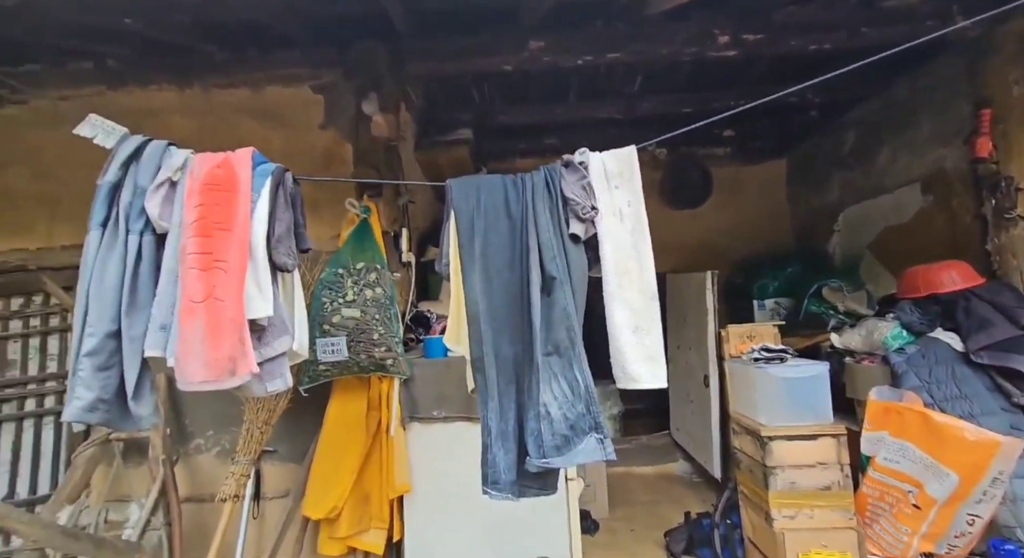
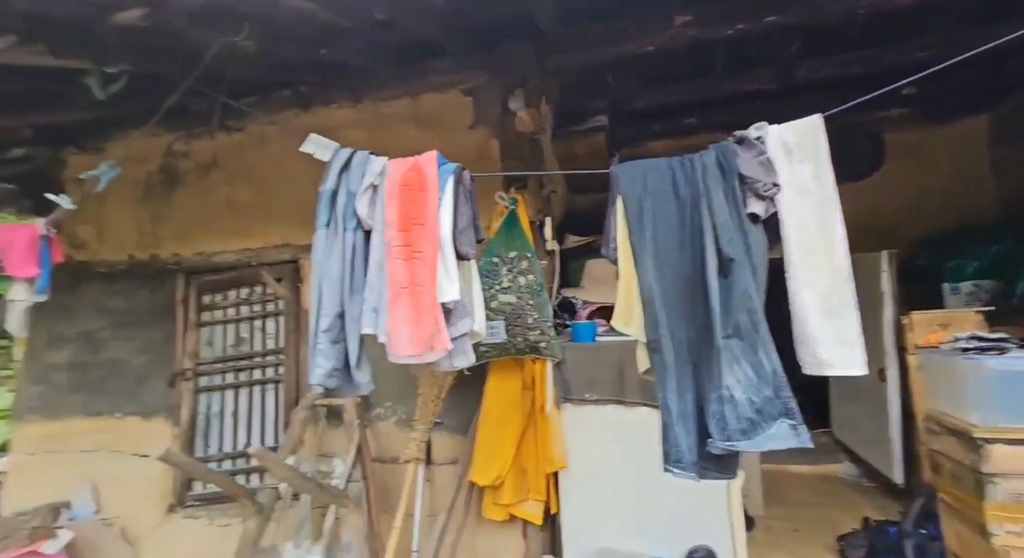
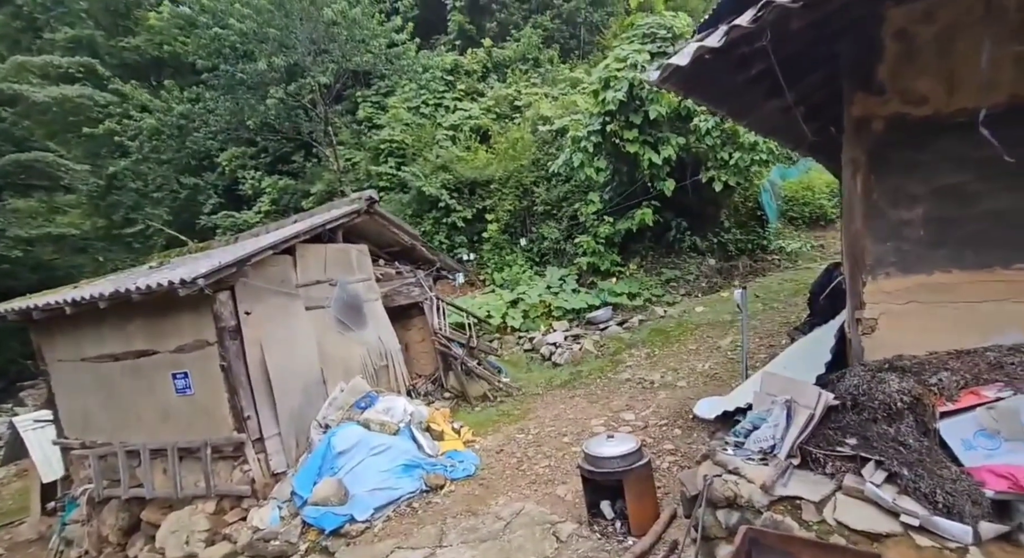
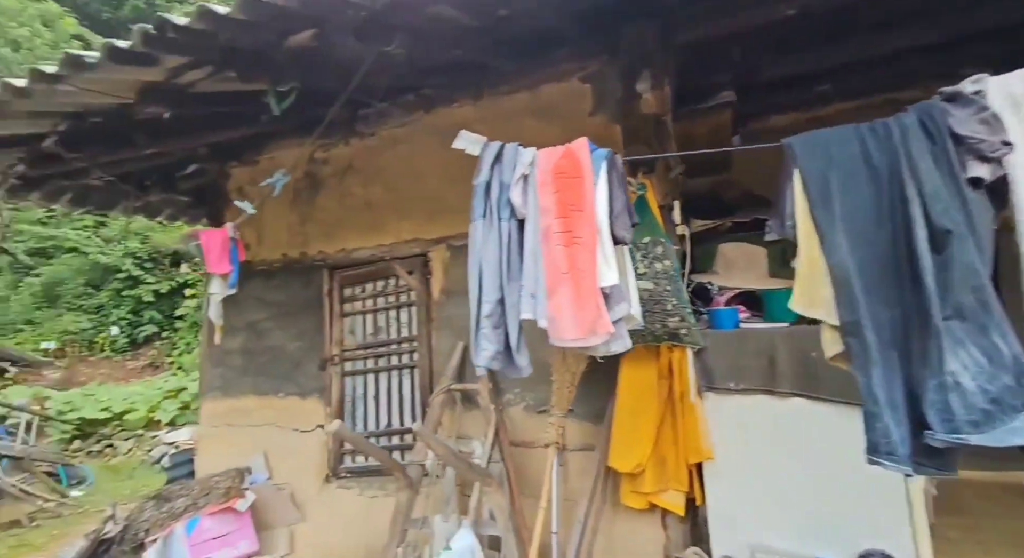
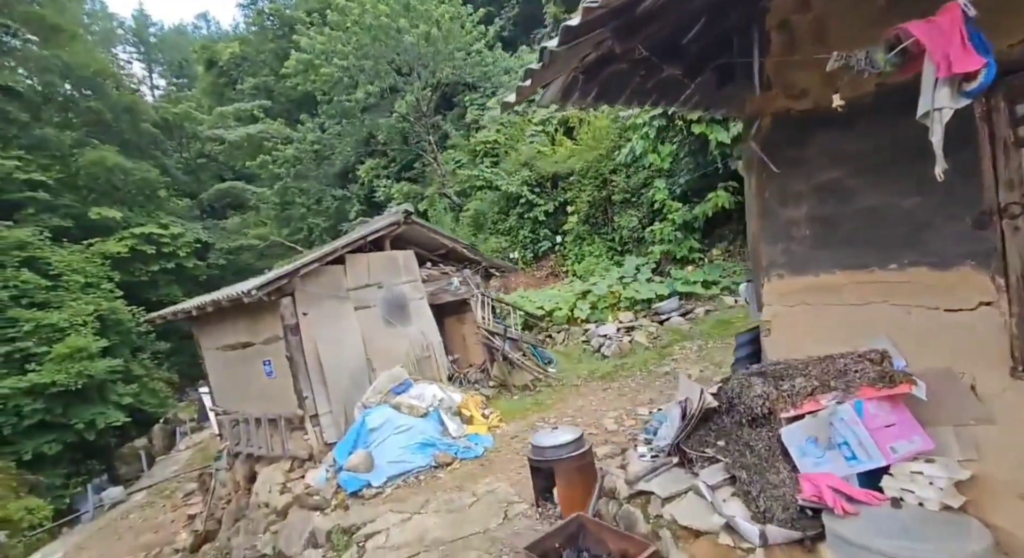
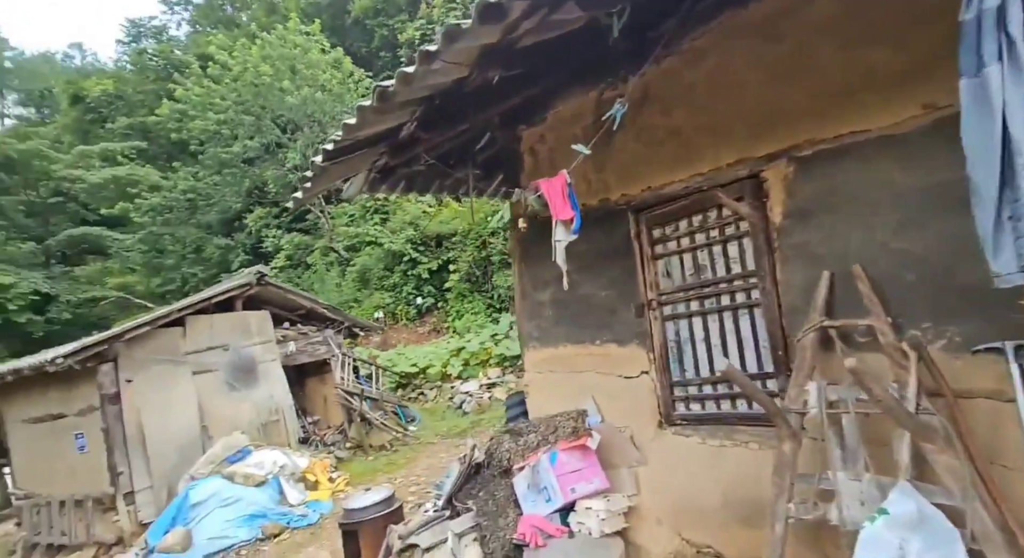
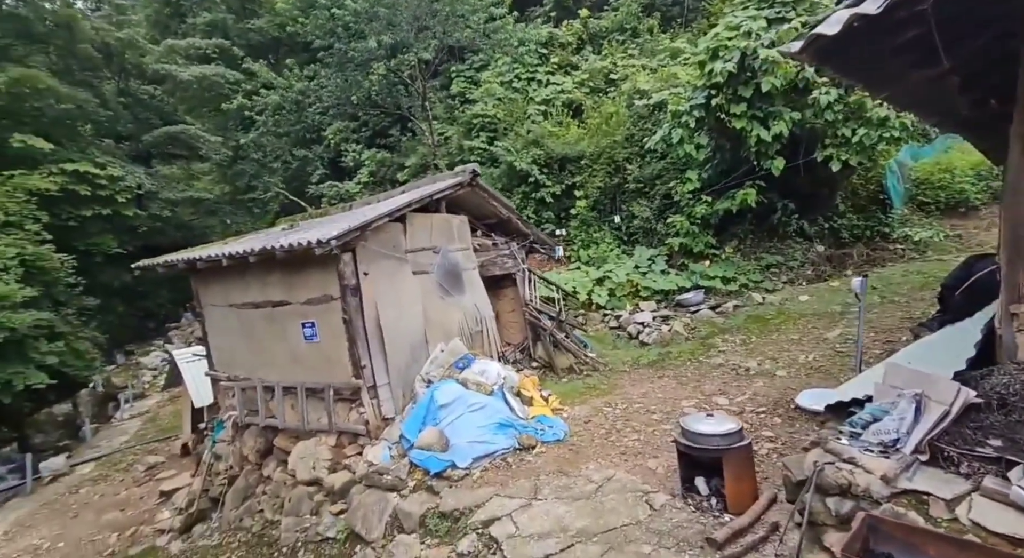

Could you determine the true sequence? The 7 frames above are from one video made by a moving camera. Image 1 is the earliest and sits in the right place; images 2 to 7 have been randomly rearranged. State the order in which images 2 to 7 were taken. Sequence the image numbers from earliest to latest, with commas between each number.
2, 4, 6, 5, 3, 7
